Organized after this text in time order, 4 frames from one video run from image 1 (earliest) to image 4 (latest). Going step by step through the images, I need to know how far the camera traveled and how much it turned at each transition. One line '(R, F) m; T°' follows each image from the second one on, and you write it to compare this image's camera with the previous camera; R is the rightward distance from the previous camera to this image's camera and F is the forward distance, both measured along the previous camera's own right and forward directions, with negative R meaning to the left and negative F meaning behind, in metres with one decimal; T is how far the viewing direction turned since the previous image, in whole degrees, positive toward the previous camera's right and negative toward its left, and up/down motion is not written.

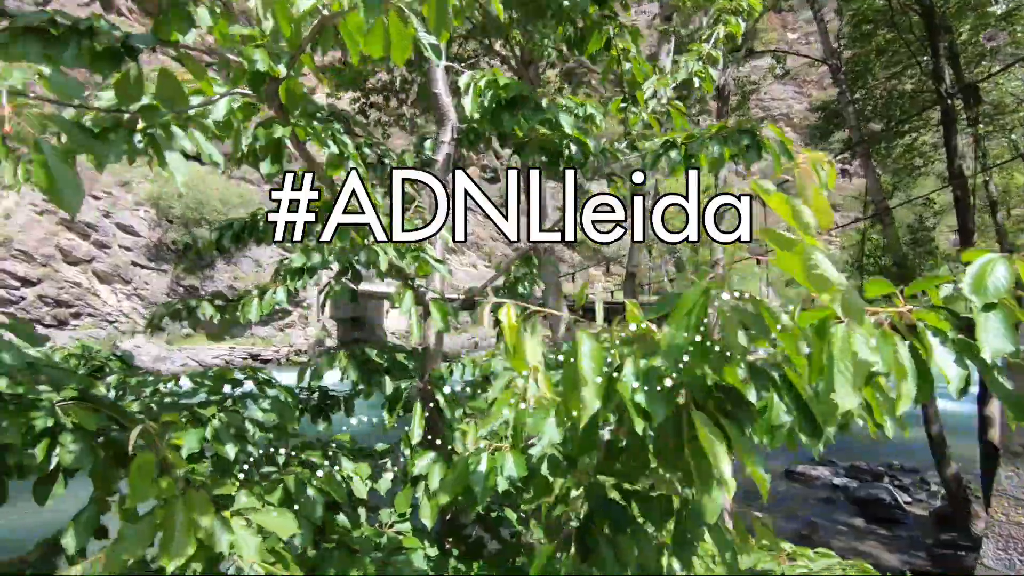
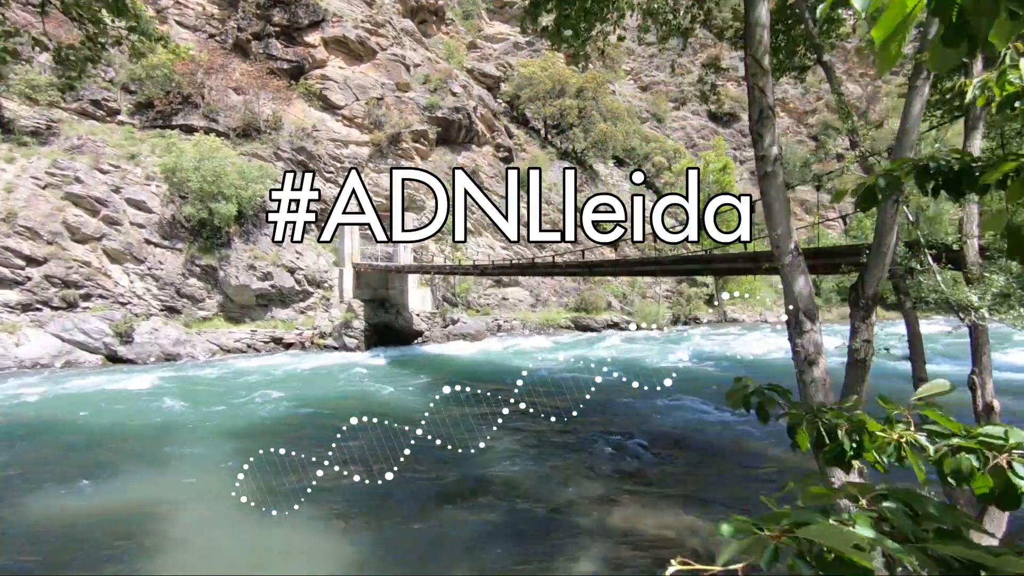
(-1.5, +0.7) m; +2°
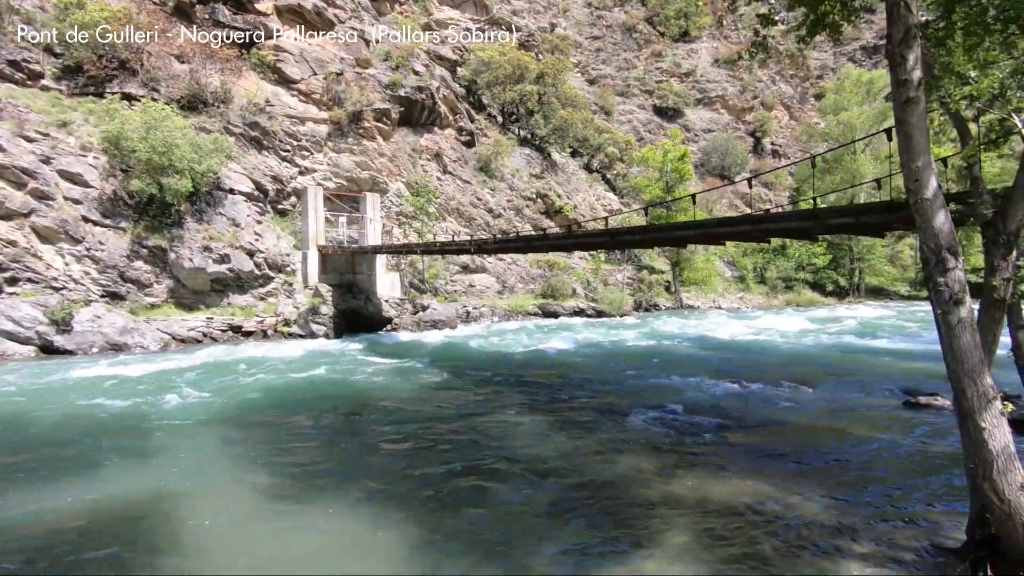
(-1.0, +0.5) m; +6°
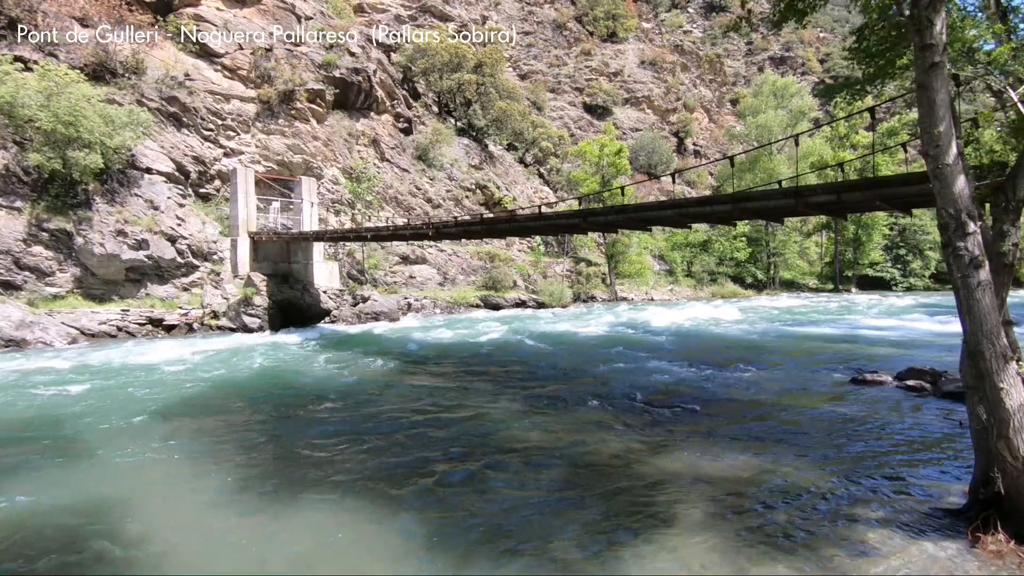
(-0.5, +0.3) m; +8°
